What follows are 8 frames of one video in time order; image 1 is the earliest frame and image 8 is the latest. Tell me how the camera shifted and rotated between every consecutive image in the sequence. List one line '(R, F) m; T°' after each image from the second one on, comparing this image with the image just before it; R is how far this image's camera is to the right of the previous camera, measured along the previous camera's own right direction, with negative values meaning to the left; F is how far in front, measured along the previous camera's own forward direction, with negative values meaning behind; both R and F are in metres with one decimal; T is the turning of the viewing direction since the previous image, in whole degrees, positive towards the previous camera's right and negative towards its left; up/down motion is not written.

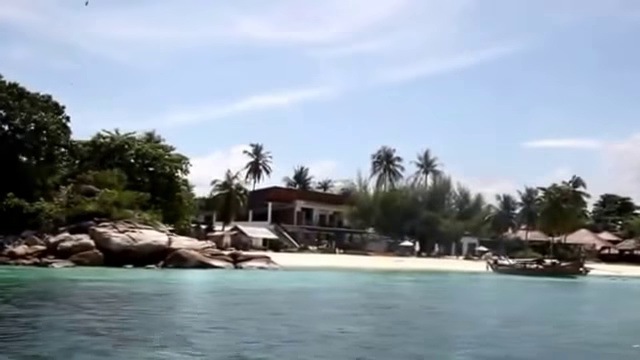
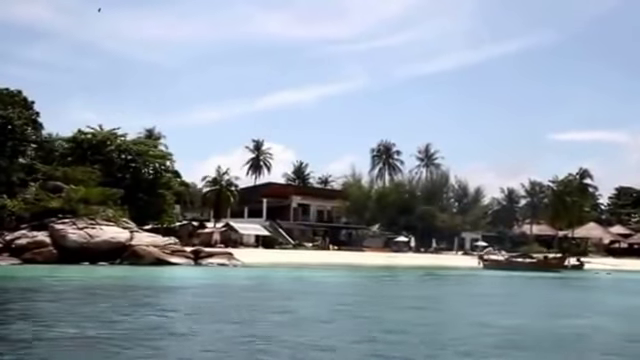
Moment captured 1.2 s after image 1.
(+2.7, +1.3) m; -2°
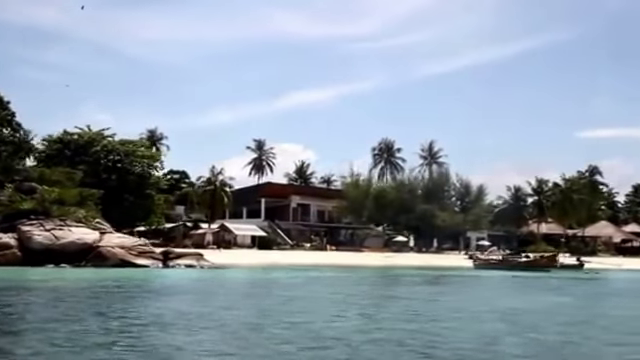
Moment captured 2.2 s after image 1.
(+2.1, +1.2) m; -2°
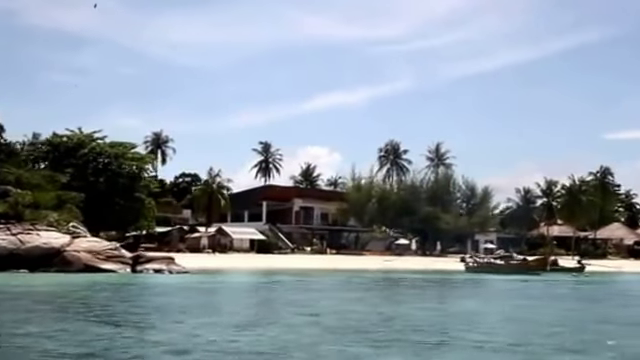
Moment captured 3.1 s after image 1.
(+2.2, +1.2) m; -2°
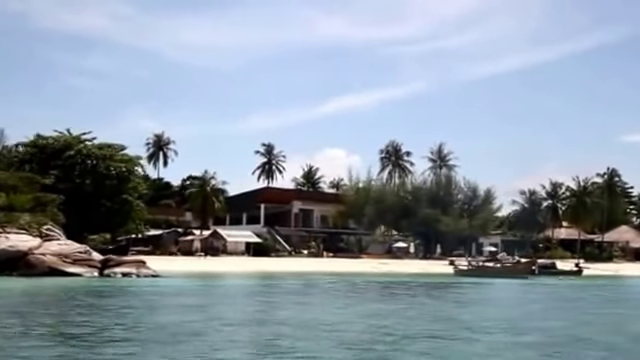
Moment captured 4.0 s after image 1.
(+1.9, +1.0) m; -1°
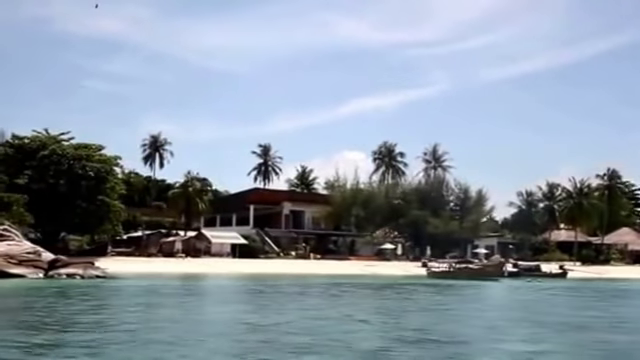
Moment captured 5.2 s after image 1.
(+2.7, +1.0) m; -2°
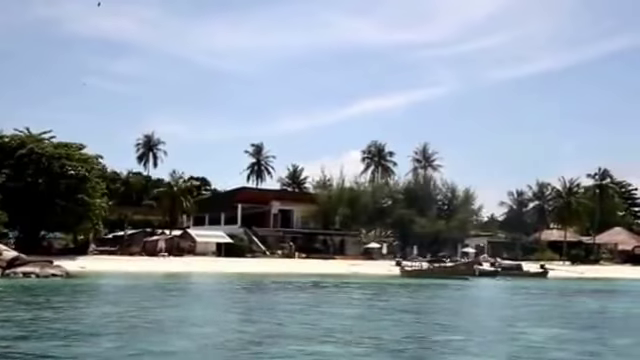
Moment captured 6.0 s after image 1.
(+1.9, +0.2) m; -1°
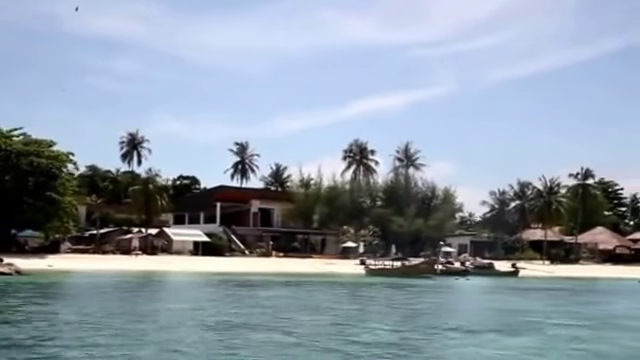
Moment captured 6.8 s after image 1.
(+1.9, +0.2) m; 0°
